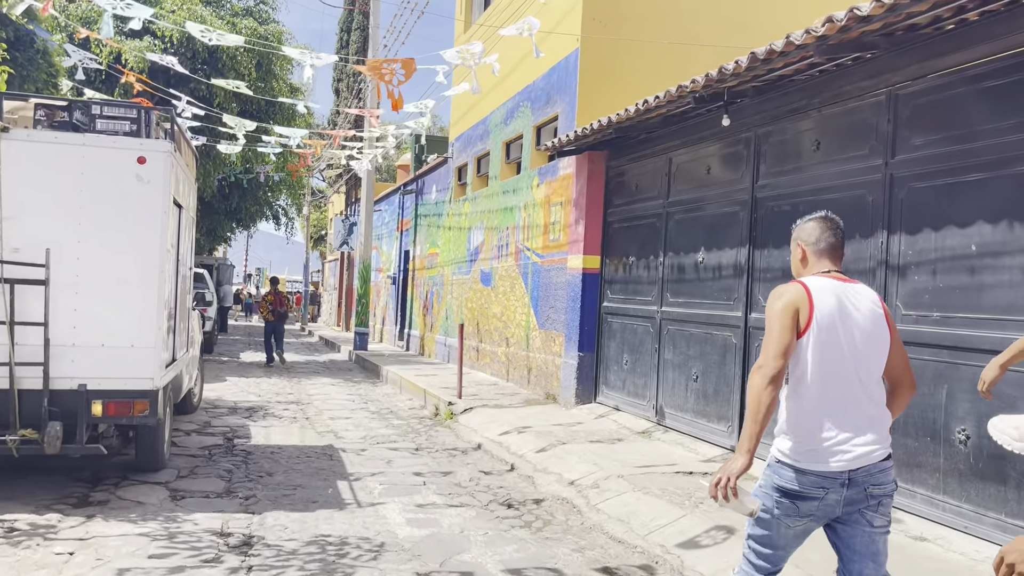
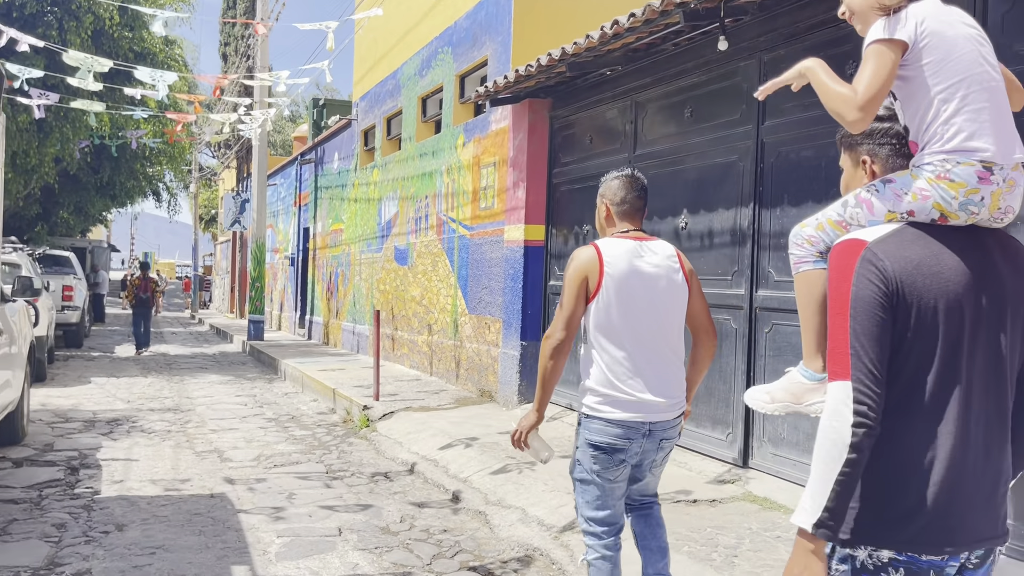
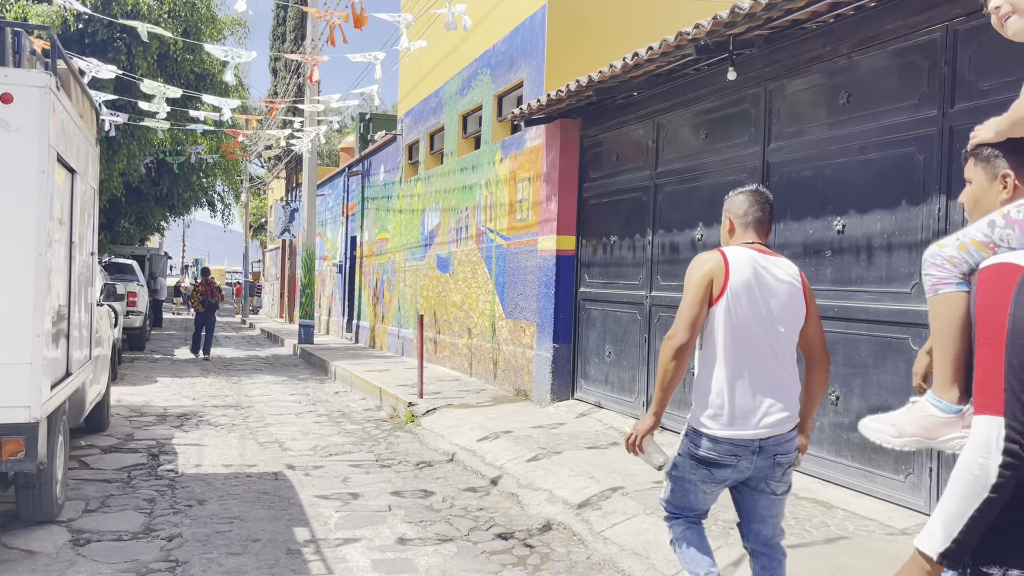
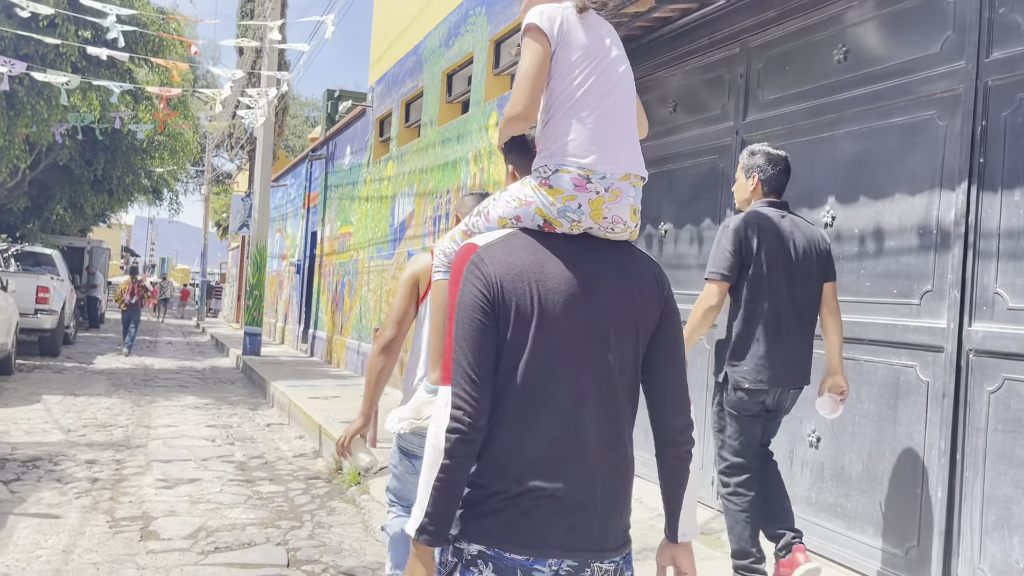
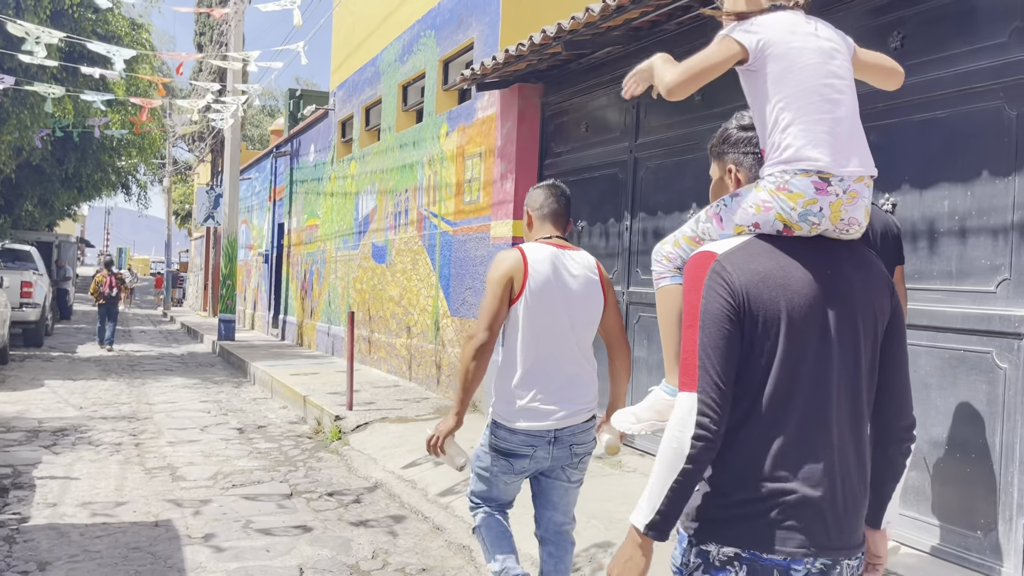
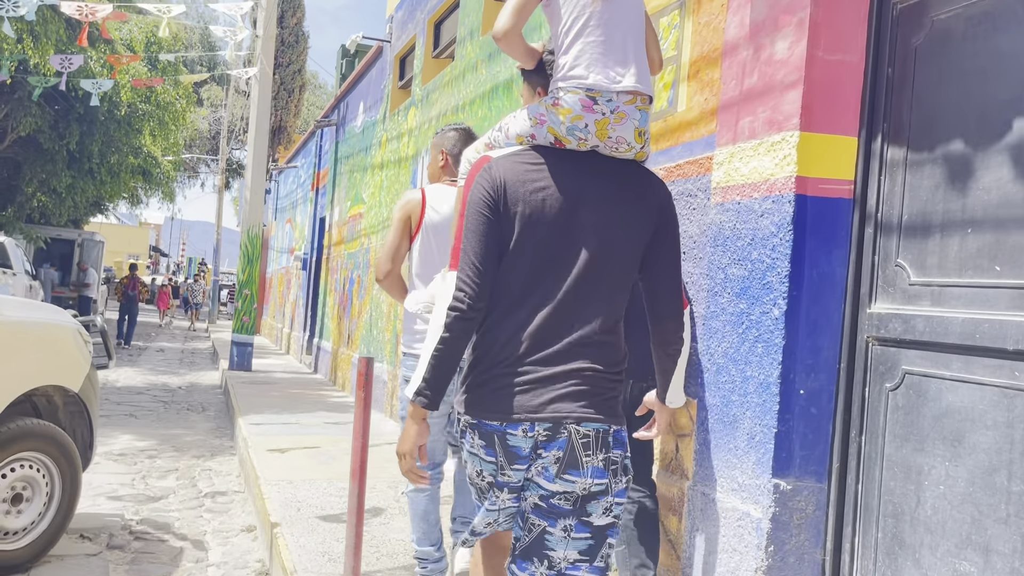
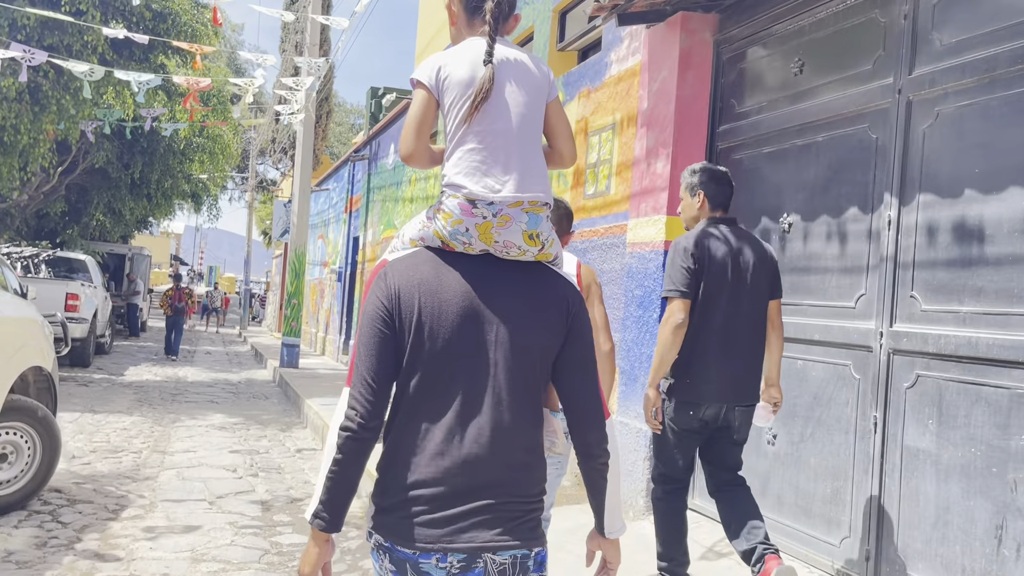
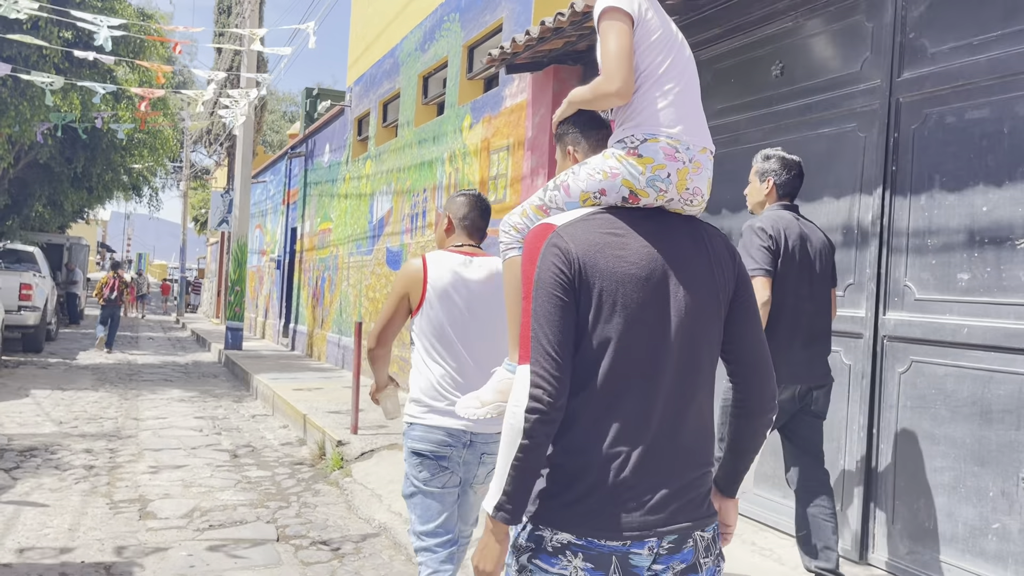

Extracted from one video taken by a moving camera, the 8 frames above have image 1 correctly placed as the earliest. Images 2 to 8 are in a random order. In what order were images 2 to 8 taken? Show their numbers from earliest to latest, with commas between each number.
3, 2, 5, 8, 4, 7, 6
